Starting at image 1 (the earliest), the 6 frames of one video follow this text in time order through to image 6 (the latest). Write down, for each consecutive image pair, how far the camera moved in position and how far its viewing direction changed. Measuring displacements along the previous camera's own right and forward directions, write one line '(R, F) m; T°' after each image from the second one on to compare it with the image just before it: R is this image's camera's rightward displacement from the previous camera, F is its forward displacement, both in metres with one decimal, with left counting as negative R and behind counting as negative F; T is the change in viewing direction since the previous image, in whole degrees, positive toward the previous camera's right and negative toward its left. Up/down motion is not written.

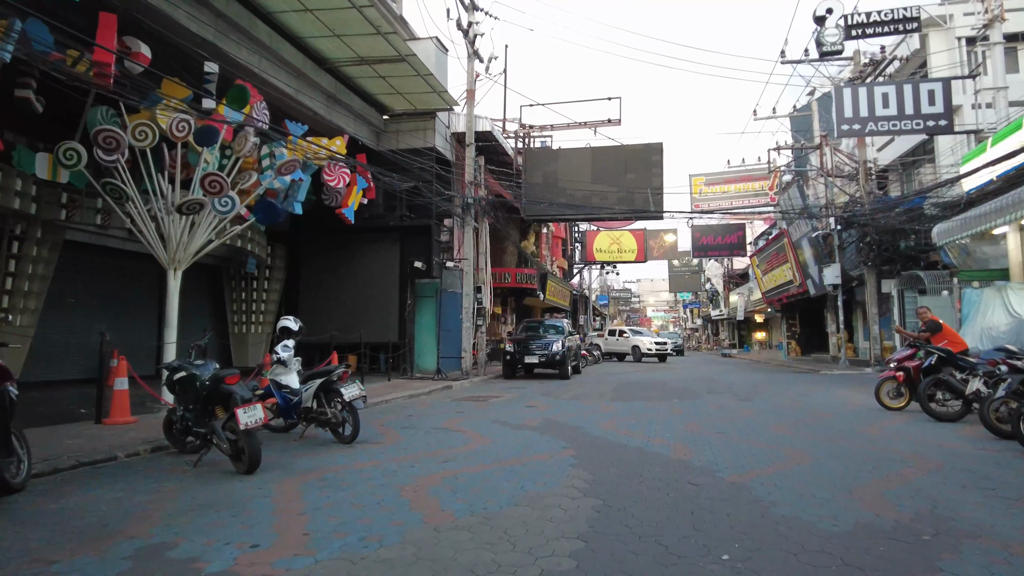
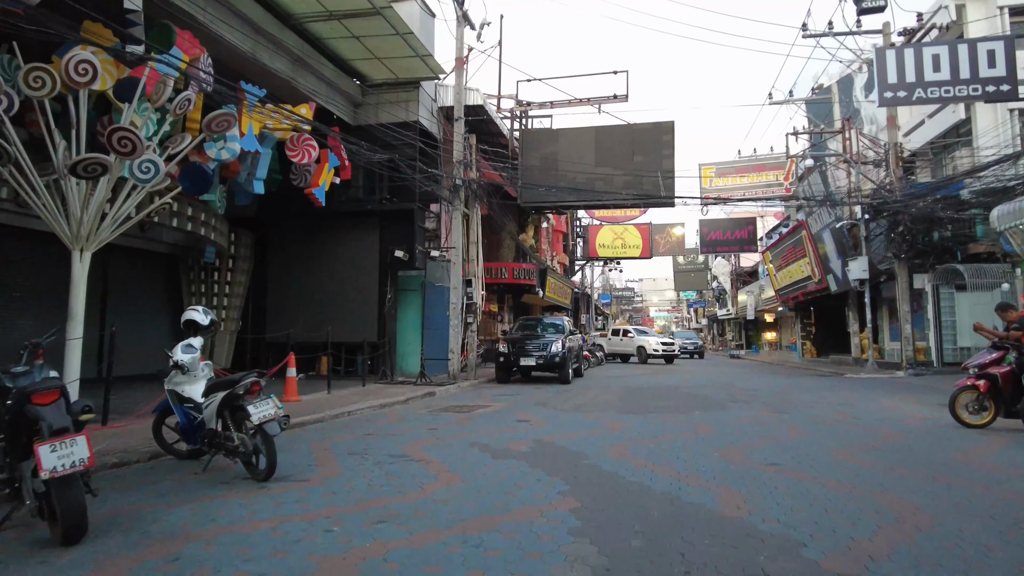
(+0.2, +2.0) m; 0°
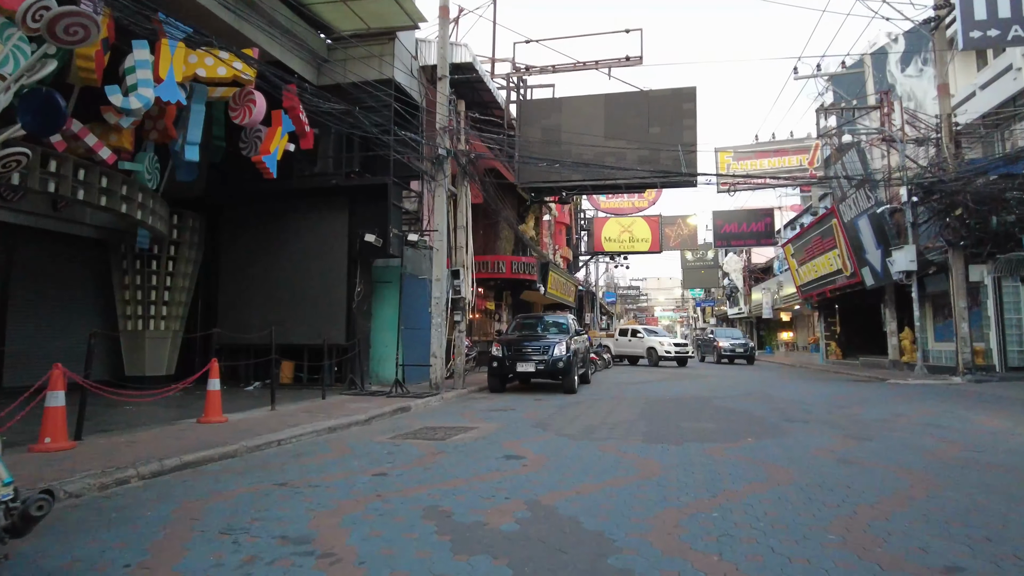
(+0.1, +2.6) m; 0°
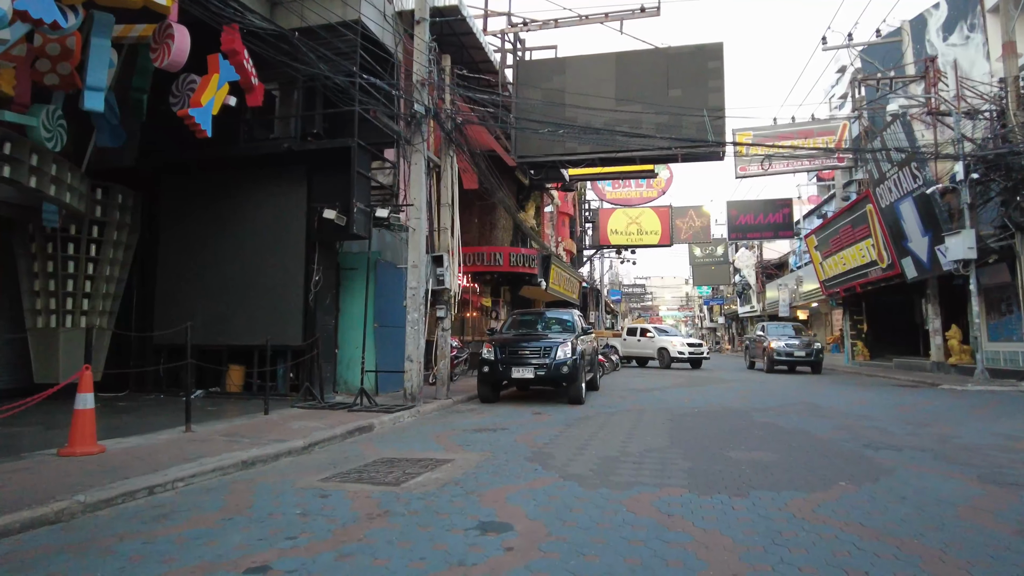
(+0.1, +2.4) m; 0°
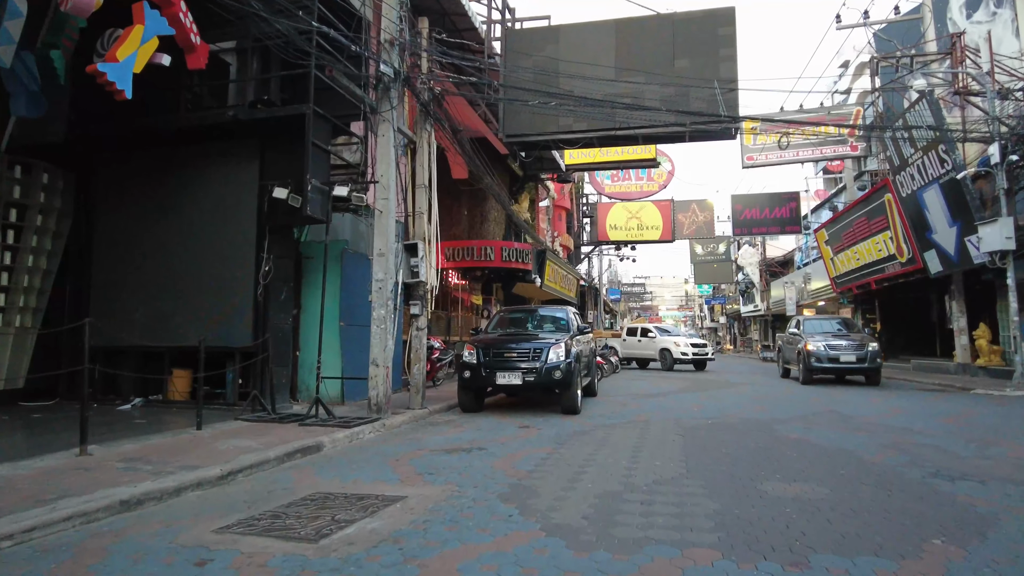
(+0.2, +1.5) m; 0°
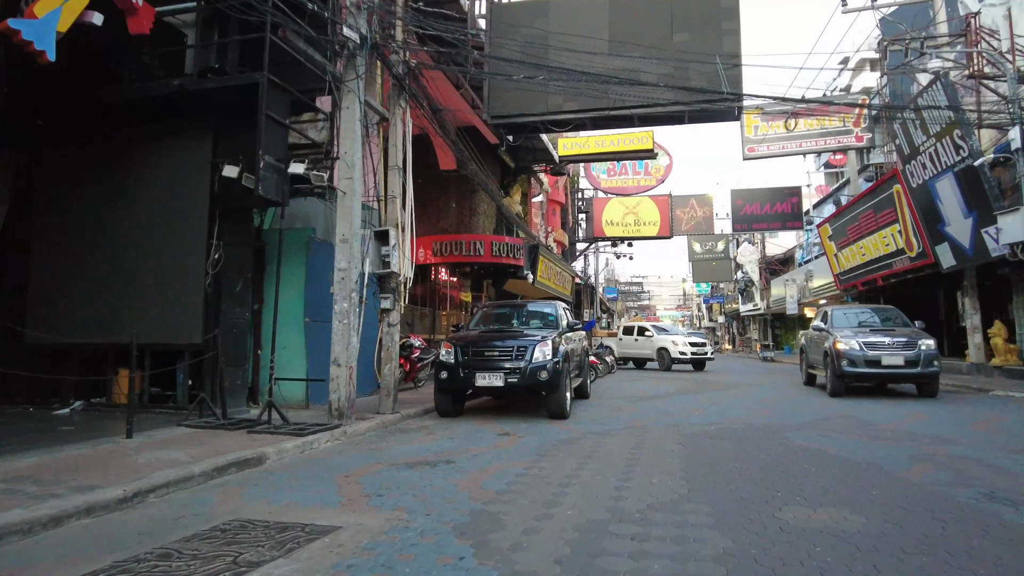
(+0.2, +1.0) m; 0°
